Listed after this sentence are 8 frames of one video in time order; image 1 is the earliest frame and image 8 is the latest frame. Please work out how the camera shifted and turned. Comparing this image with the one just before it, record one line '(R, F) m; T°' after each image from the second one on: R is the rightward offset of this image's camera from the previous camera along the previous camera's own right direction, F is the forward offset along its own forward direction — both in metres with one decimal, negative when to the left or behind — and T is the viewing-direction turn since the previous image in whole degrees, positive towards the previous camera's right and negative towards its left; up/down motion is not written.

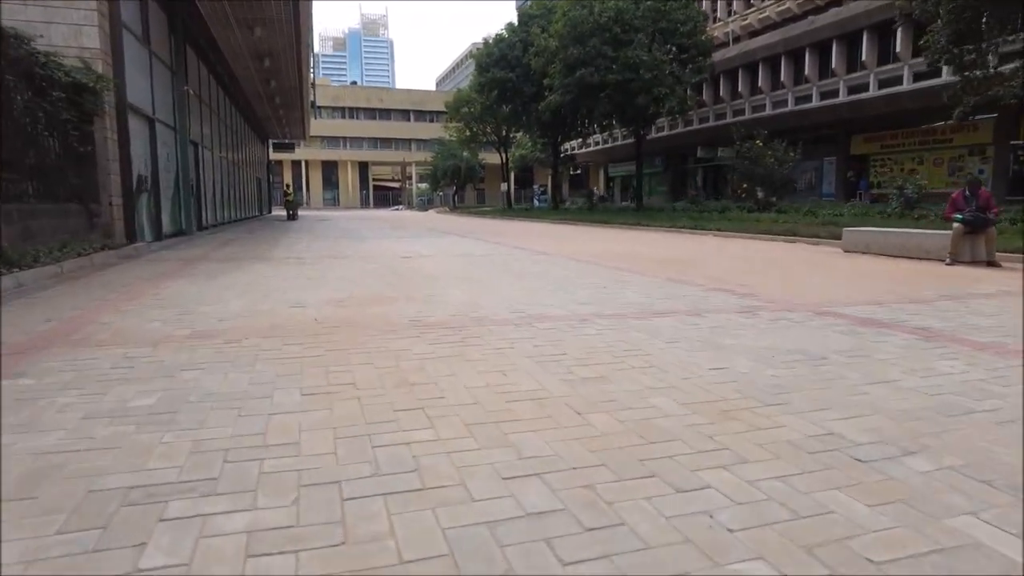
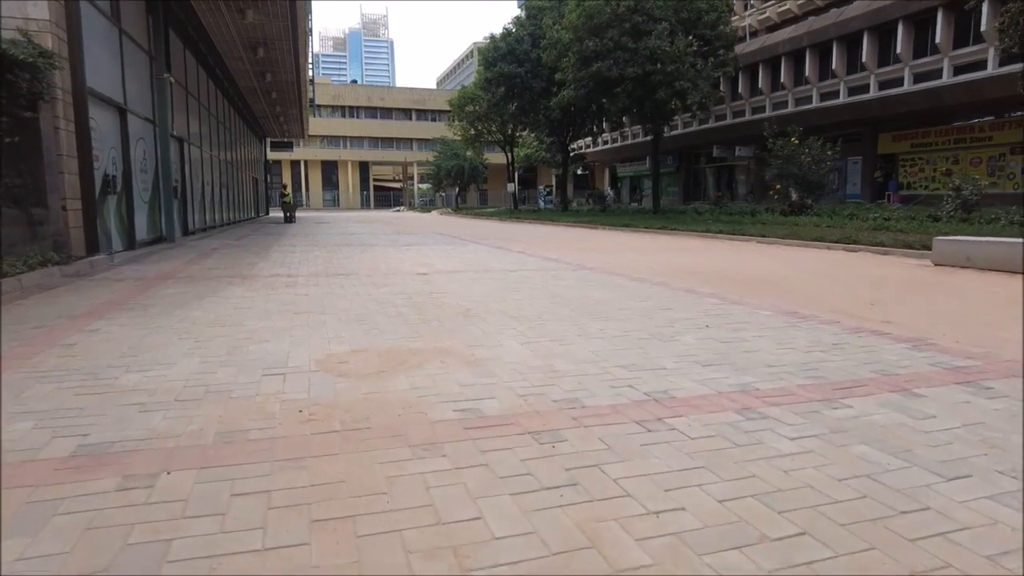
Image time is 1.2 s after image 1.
(-0.5, +1.8) m; 0°
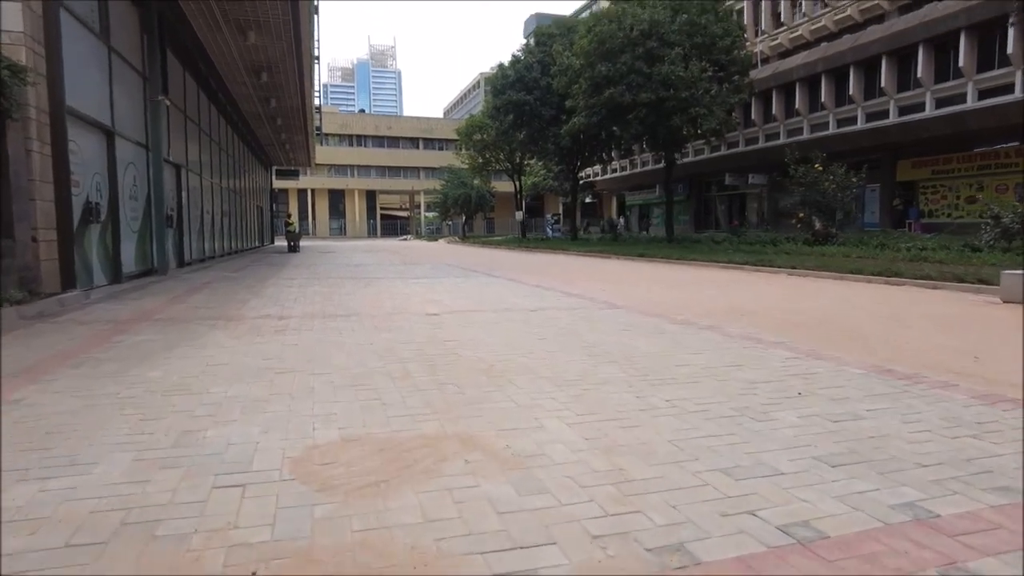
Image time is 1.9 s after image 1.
(-0.2, +1.0) m; 0°
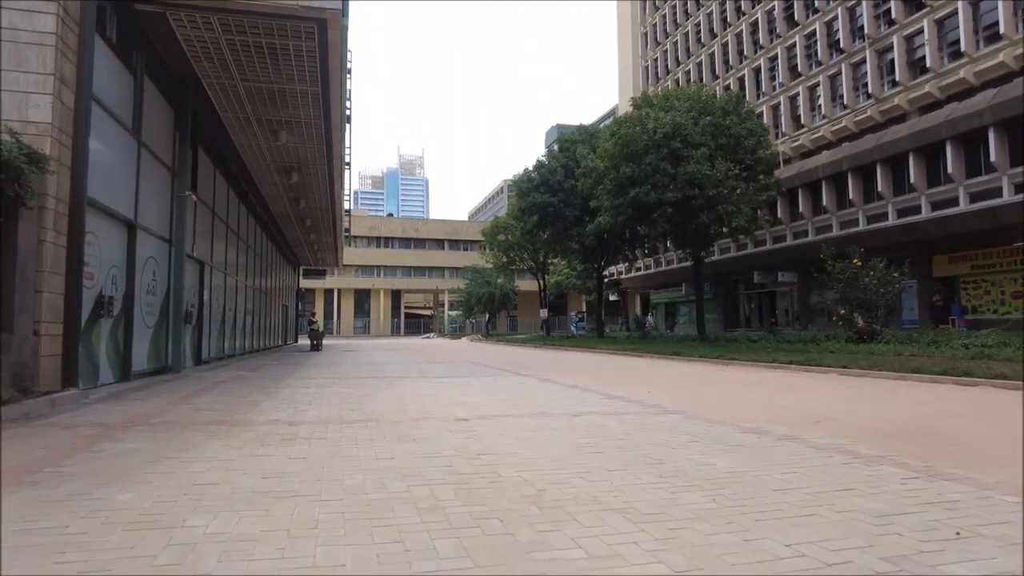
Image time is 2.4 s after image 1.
(-0.2, +0.7) m; -2°
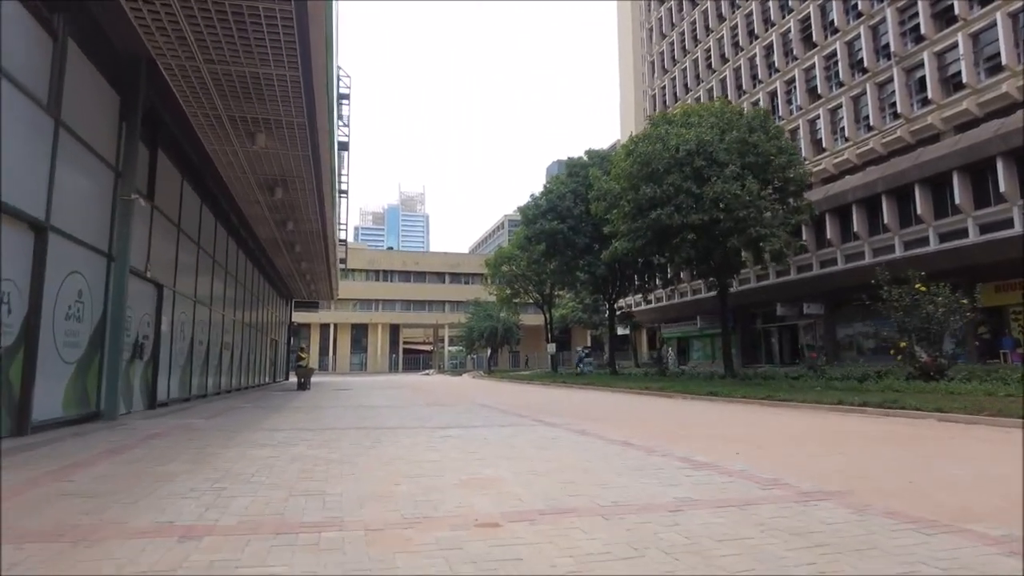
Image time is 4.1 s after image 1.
(-0.4, +2.6) m; 0°
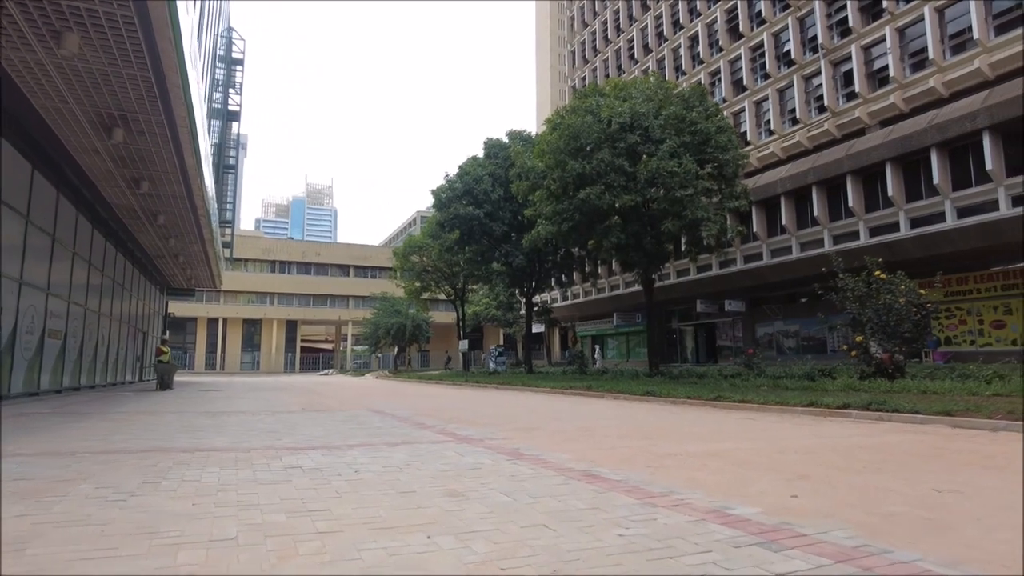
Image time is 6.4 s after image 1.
(+0.1, +3.2) m; +8°
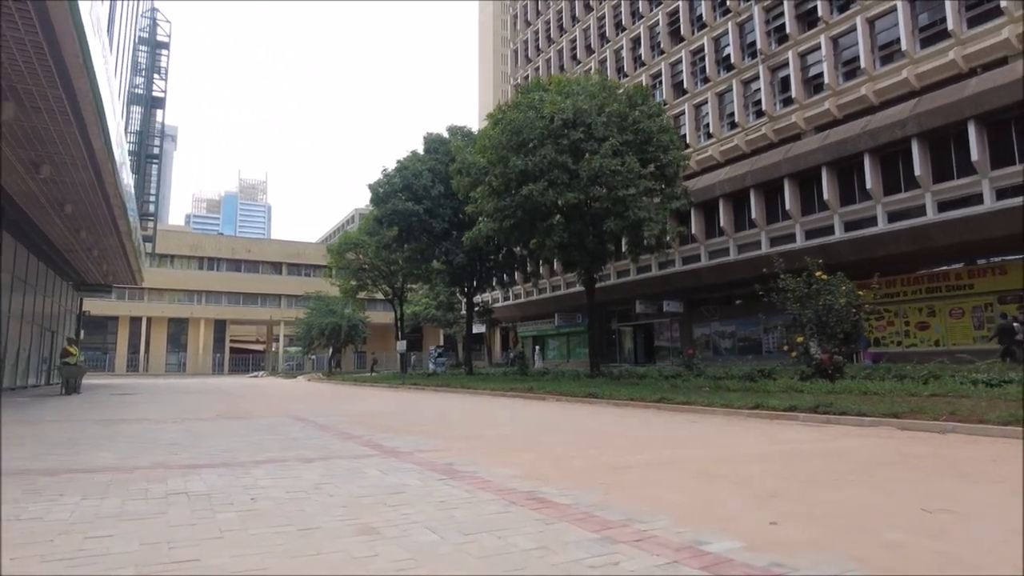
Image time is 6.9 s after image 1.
(+0.1, +0.7) m; +5°
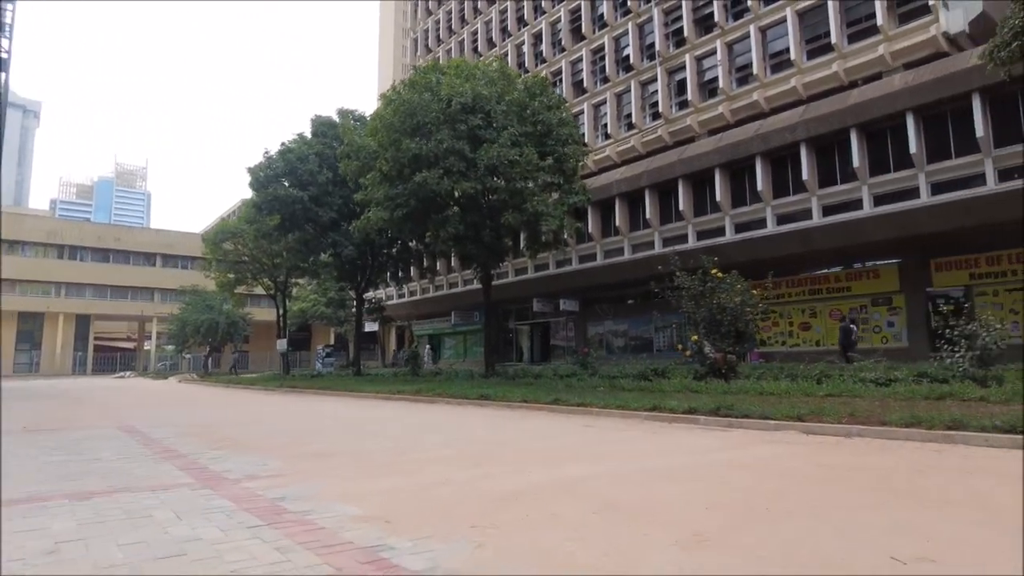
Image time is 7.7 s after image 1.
(+0.3, +1.2) m; +9°
